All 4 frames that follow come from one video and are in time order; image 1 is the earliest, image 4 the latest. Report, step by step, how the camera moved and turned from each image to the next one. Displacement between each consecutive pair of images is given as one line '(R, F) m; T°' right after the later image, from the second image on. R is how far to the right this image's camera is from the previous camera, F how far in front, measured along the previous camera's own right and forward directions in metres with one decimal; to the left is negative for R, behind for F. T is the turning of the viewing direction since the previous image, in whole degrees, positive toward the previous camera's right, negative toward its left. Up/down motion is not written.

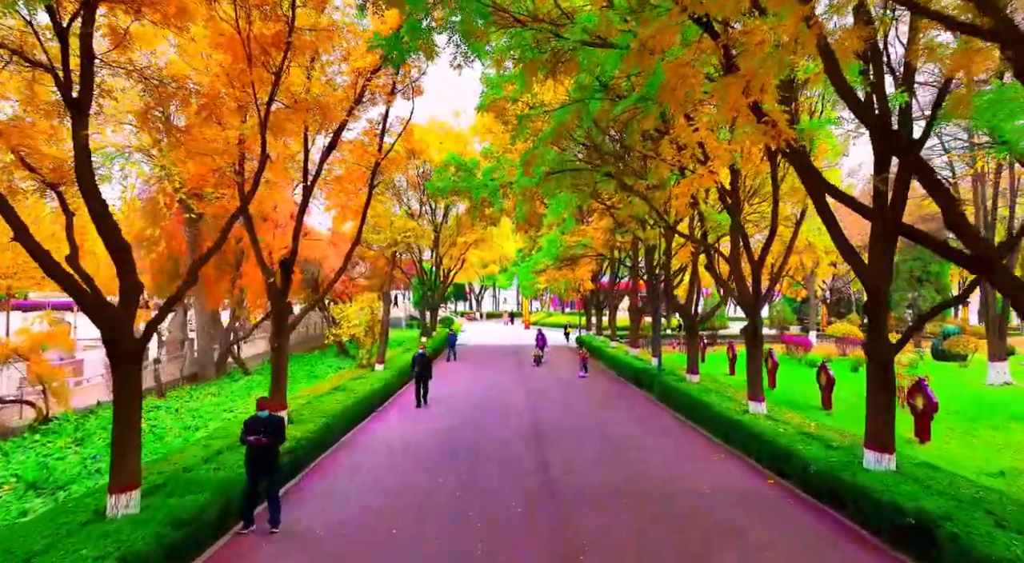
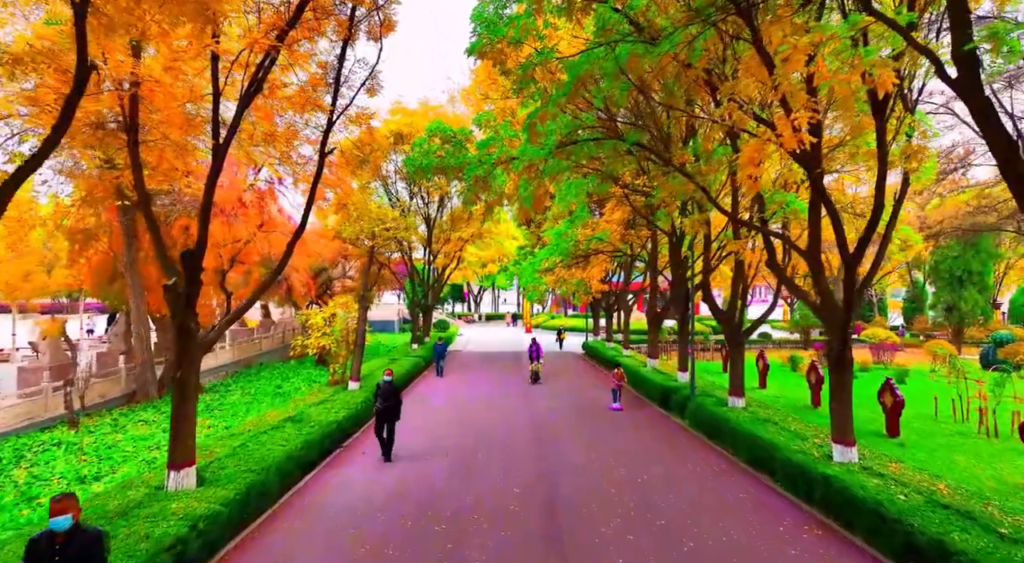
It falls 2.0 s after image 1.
(0.0, +2.7) m; 0°
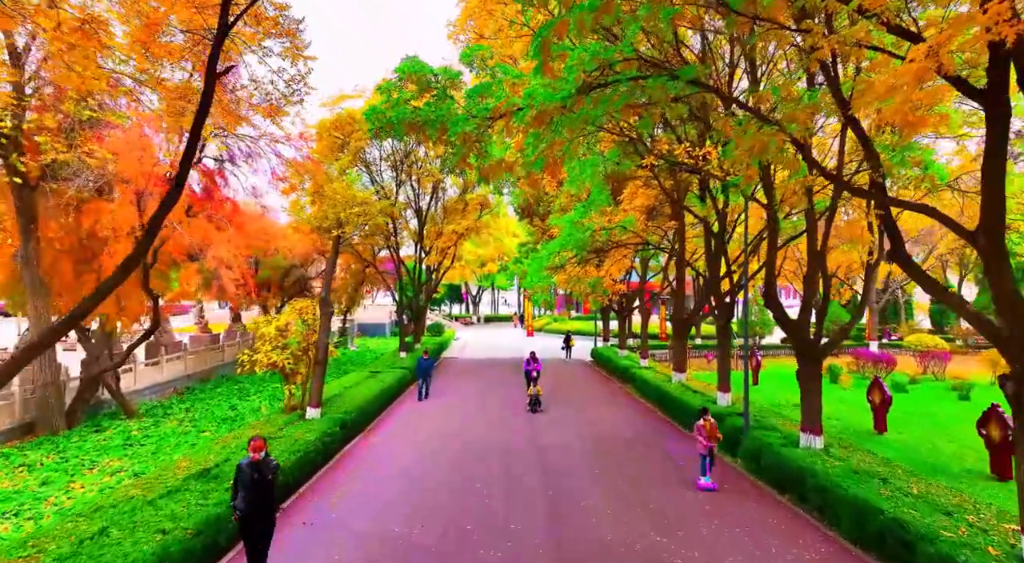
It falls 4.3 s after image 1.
(0.0, +2.9) m; 0°
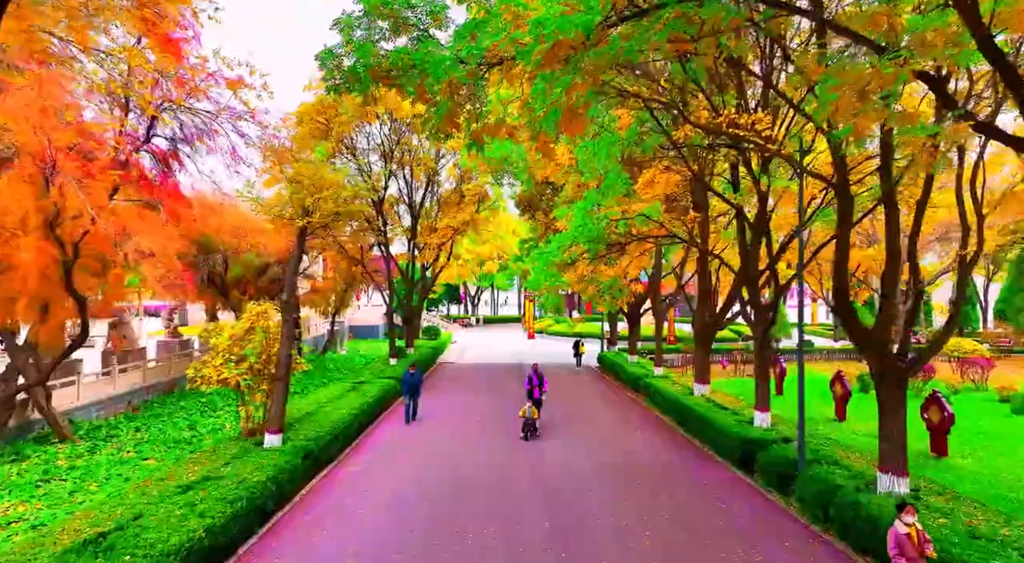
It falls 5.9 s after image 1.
(0.0, +1.9) m; 0°
